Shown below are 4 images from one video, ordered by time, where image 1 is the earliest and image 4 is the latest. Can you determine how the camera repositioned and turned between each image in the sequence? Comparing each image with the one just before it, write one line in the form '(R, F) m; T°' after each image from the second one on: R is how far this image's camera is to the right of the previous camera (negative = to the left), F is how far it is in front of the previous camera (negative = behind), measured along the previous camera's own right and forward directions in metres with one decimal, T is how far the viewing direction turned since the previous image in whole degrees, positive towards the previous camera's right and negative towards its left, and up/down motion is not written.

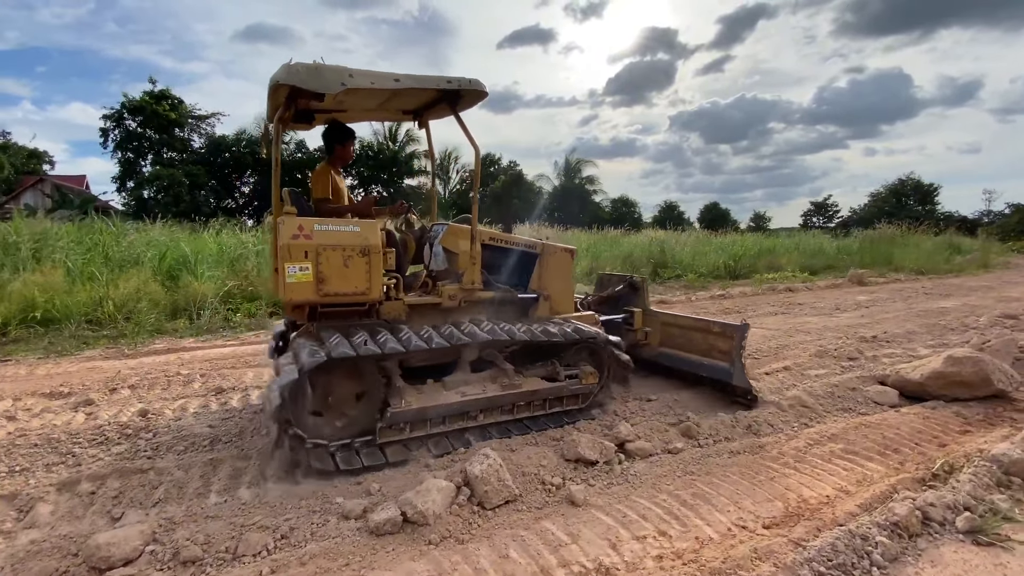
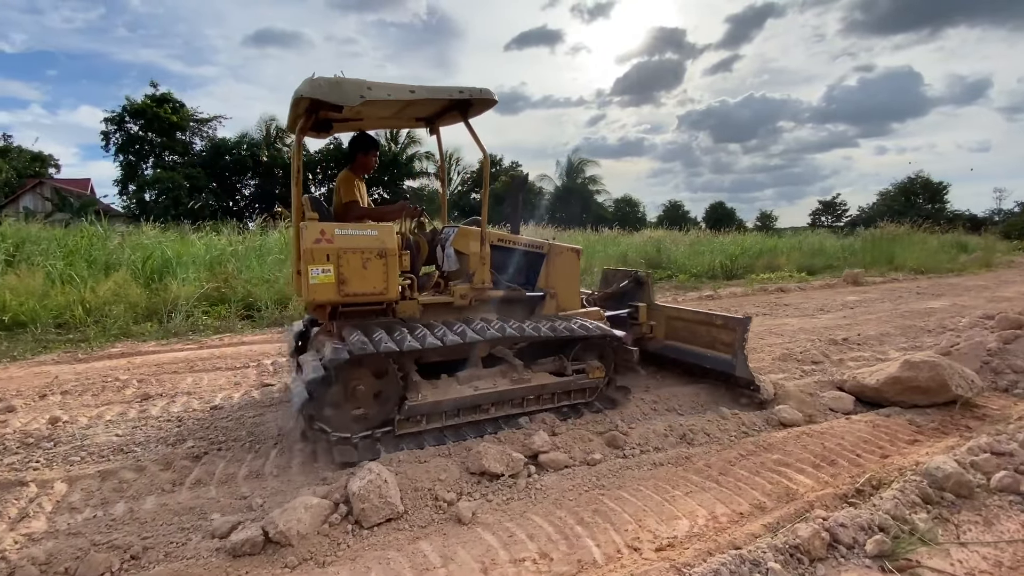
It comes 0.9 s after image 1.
(+0.7, +0.2) m; -1°
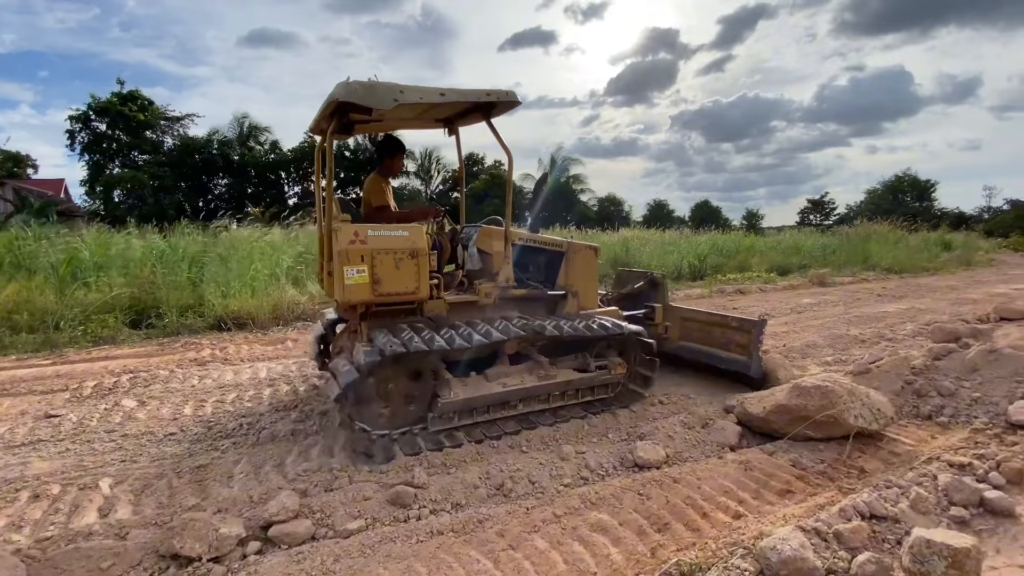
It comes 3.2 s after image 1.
(+1.4, +0.8) m; +1°
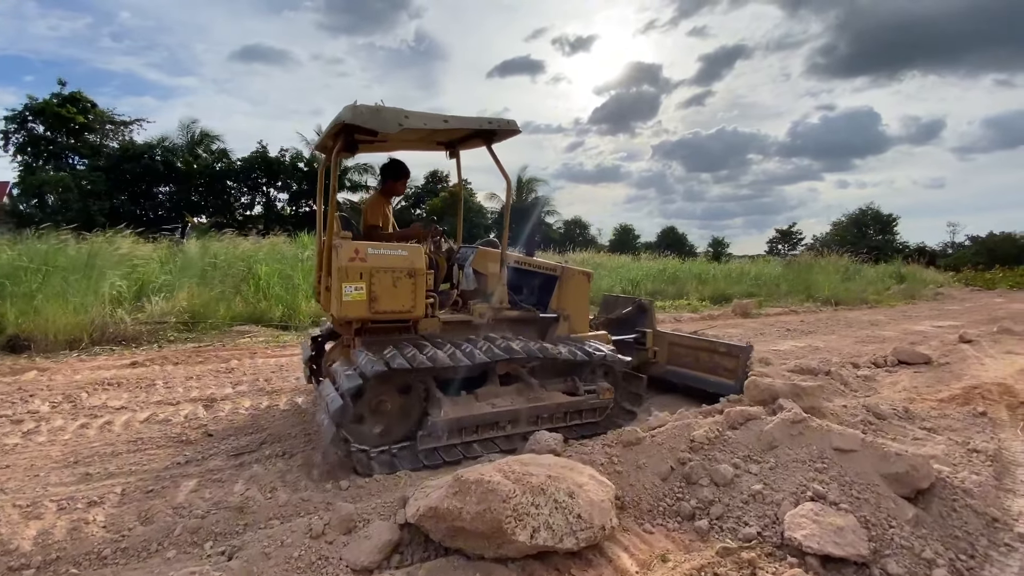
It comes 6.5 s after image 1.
(+2.3, +1.2) m; +2°
